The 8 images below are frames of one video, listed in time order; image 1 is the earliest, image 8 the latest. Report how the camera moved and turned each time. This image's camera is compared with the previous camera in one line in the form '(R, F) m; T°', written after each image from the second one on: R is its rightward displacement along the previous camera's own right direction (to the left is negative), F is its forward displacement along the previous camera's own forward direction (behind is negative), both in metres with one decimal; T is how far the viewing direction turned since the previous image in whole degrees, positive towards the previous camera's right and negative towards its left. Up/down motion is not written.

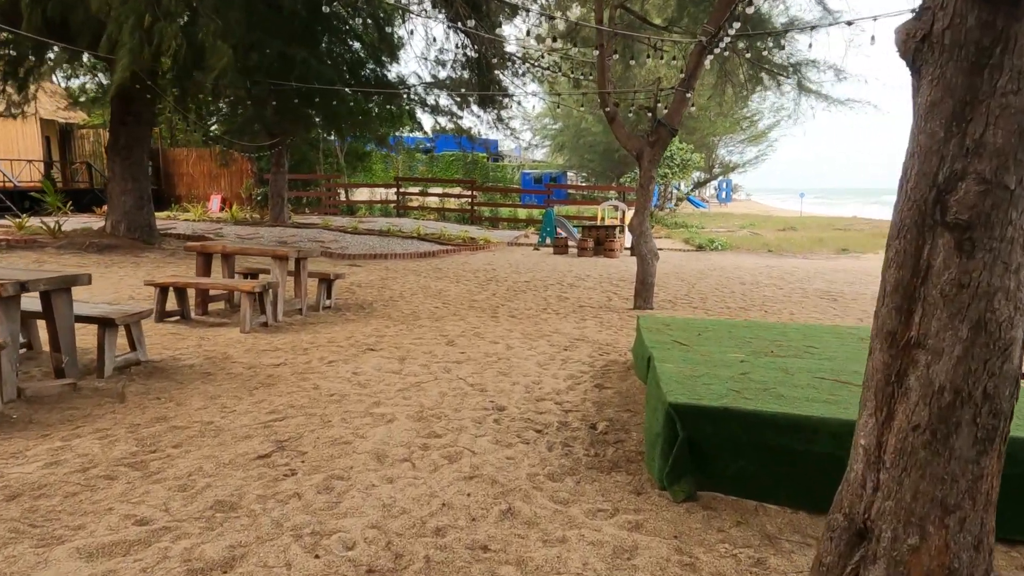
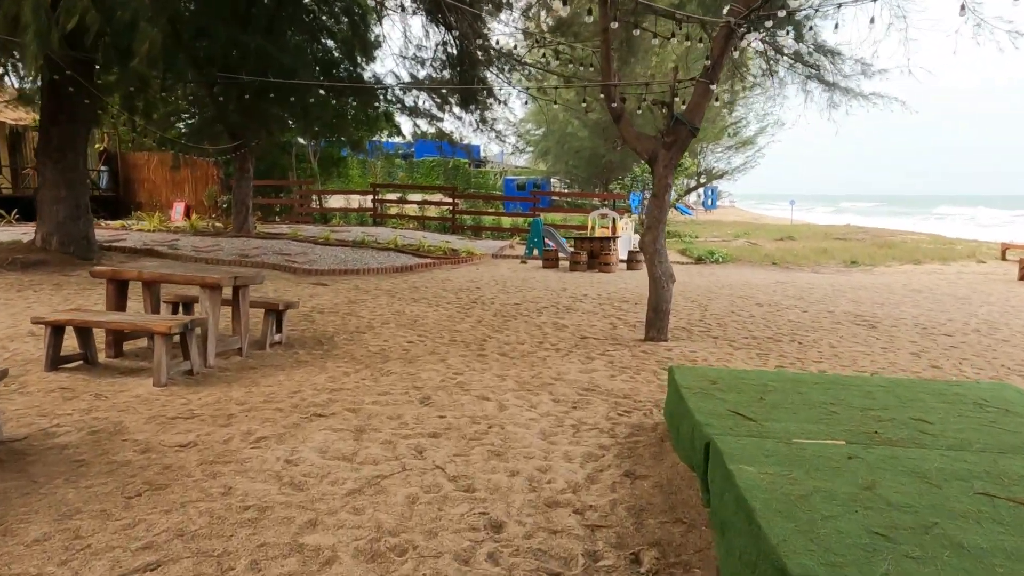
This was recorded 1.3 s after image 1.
(-0.1, +1.1) m; +2°
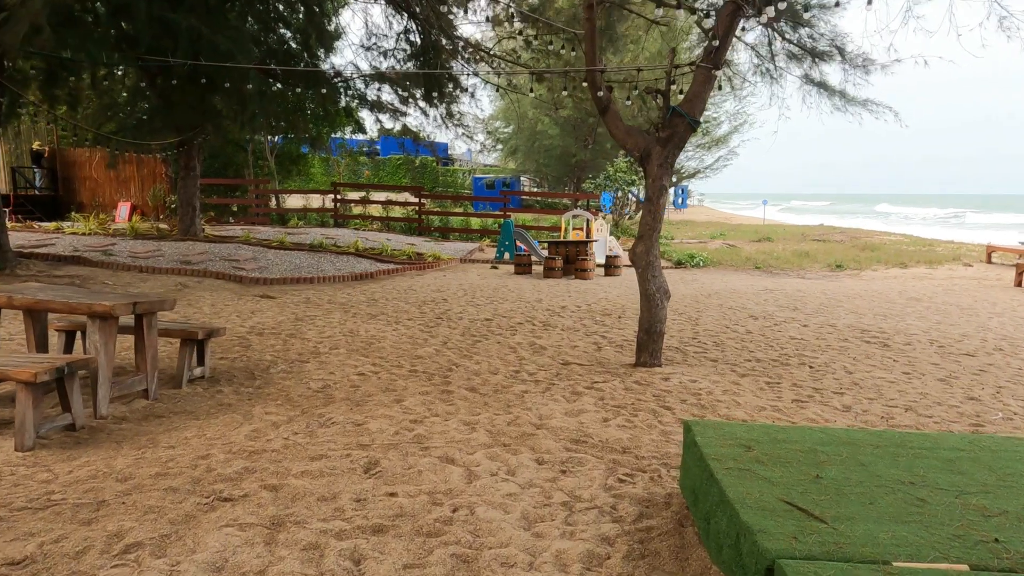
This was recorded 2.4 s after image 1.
(0.0, +0.9) m; +3°
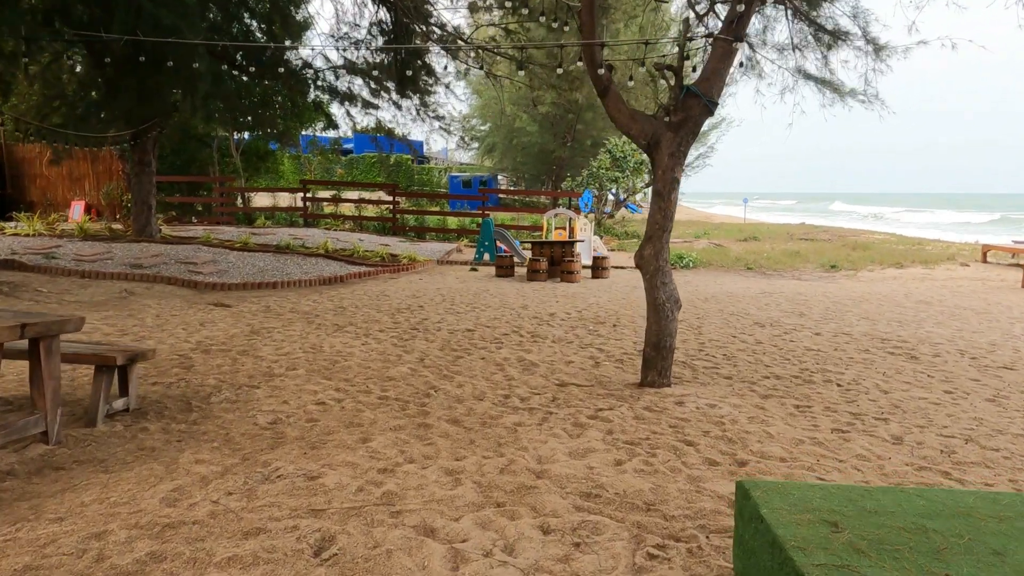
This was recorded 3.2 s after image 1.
(-0.1, +0.7) m; +2°
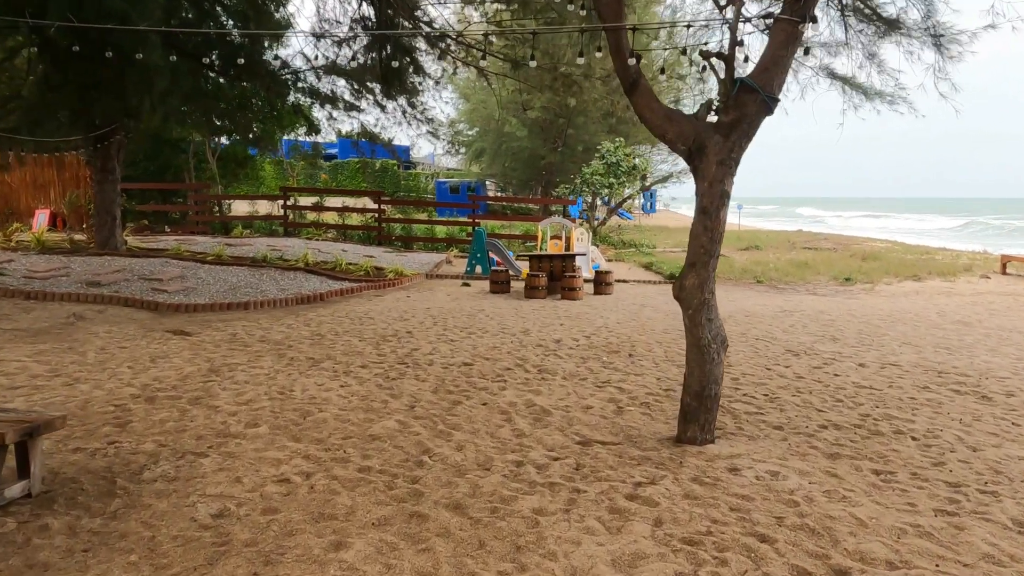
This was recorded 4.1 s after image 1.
(-0.1, +0.8) m; +1°
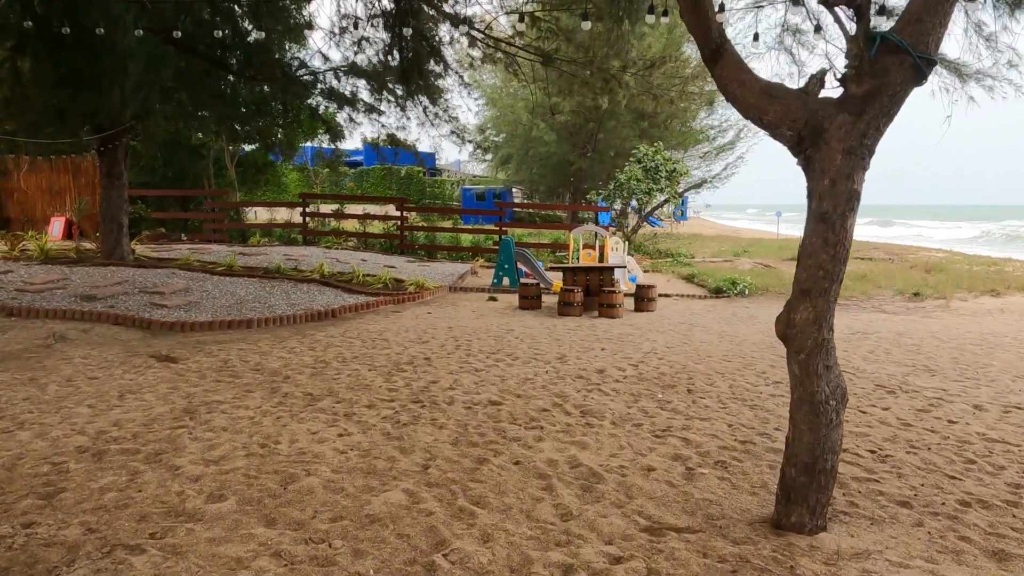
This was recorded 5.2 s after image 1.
(-0.1, +0.9) m; -2°
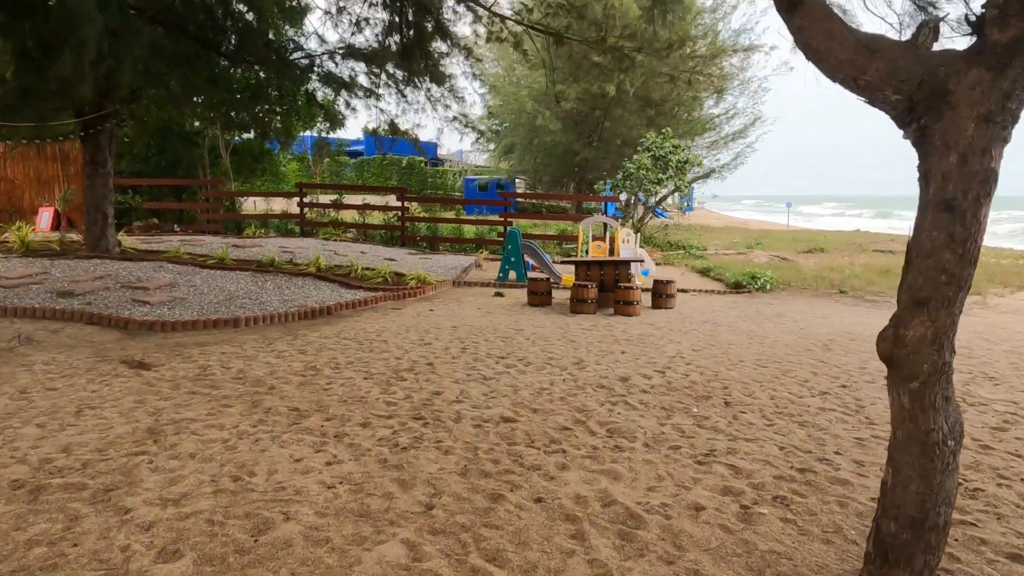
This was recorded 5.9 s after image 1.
(-0.1, +0.6) m; 0°
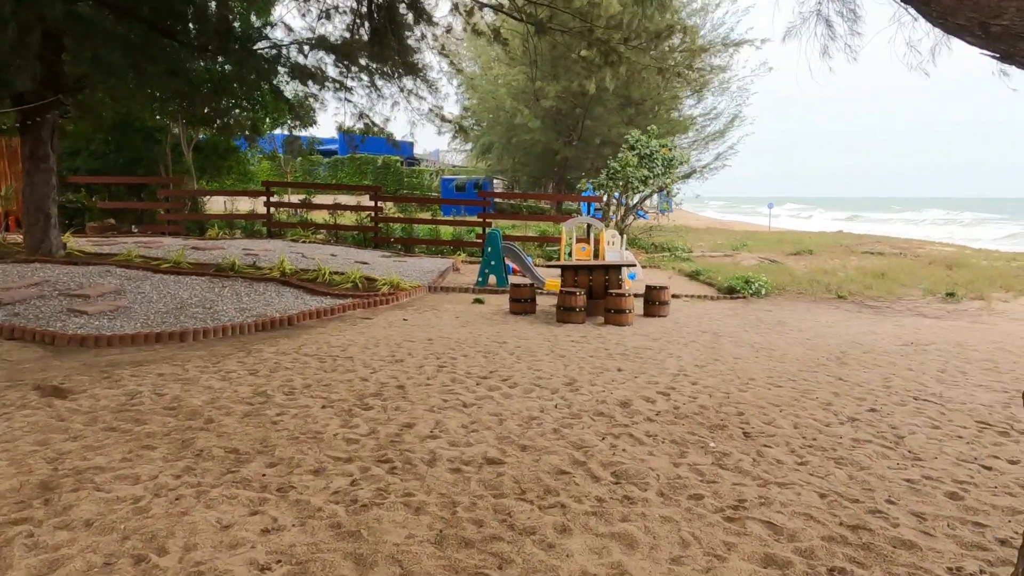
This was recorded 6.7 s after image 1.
(0.0, +0.7) m; +2°
